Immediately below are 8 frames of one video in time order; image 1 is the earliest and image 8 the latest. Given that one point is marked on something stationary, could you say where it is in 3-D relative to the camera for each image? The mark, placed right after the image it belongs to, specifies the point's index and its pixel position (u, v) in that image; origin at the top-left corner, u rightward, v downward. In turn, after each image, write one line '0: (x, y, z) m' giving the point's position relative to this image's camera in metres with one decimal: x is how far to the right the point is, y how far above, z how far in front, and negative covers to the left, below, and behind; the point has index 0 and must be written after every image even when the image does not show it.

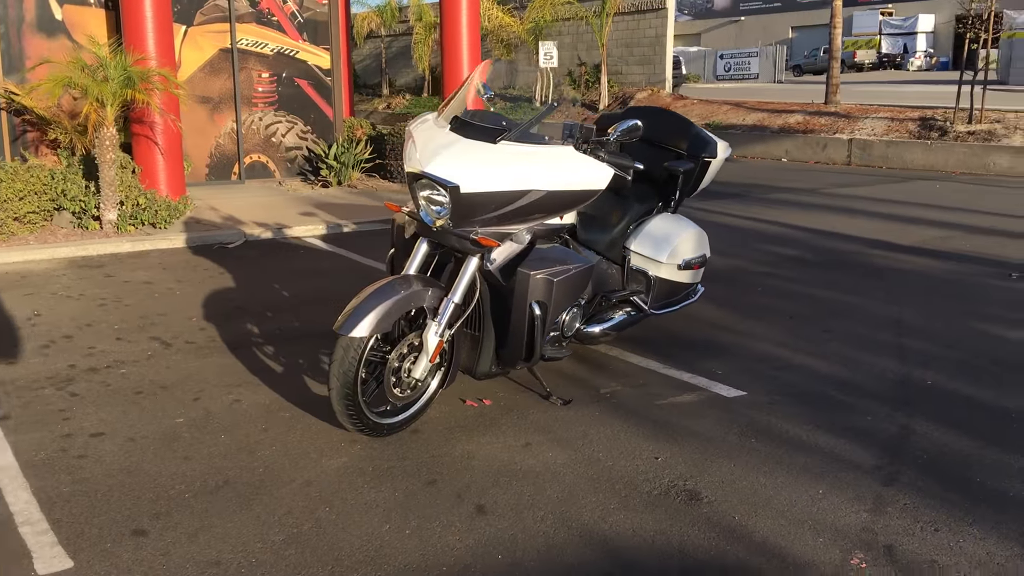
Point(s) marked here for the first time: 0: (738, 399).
0: (+1.2, -0.6, +5.2) m
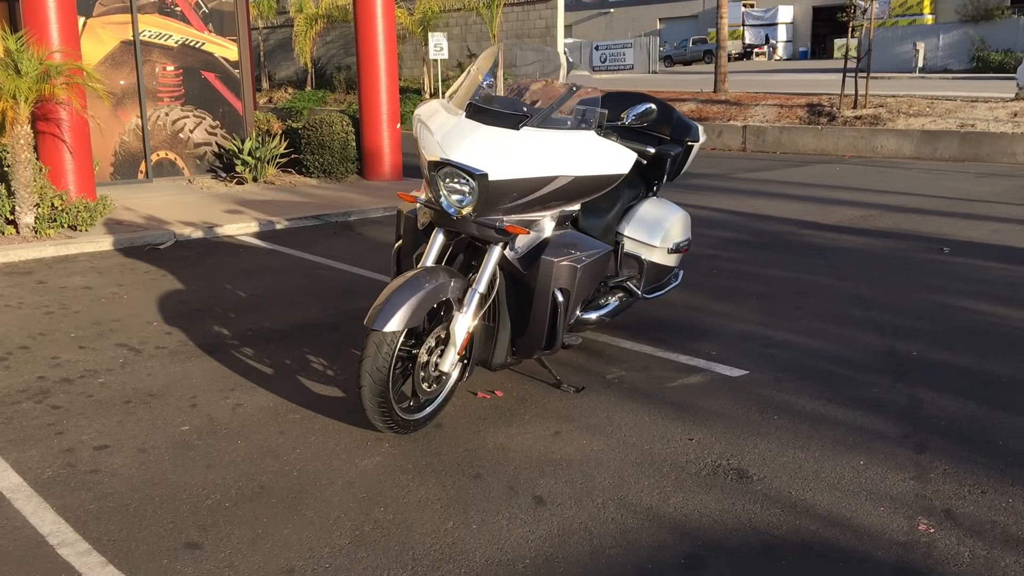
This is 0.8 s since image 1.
0: (+1.2, -0.5, +5.3) m
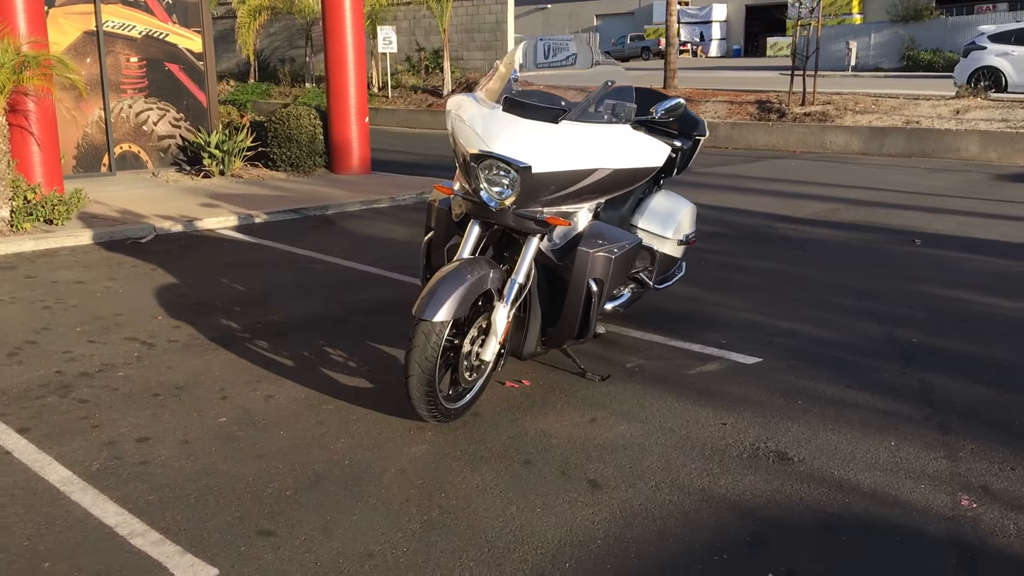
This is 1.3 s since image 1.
0: (+1.3, -0.4, +5.5) m
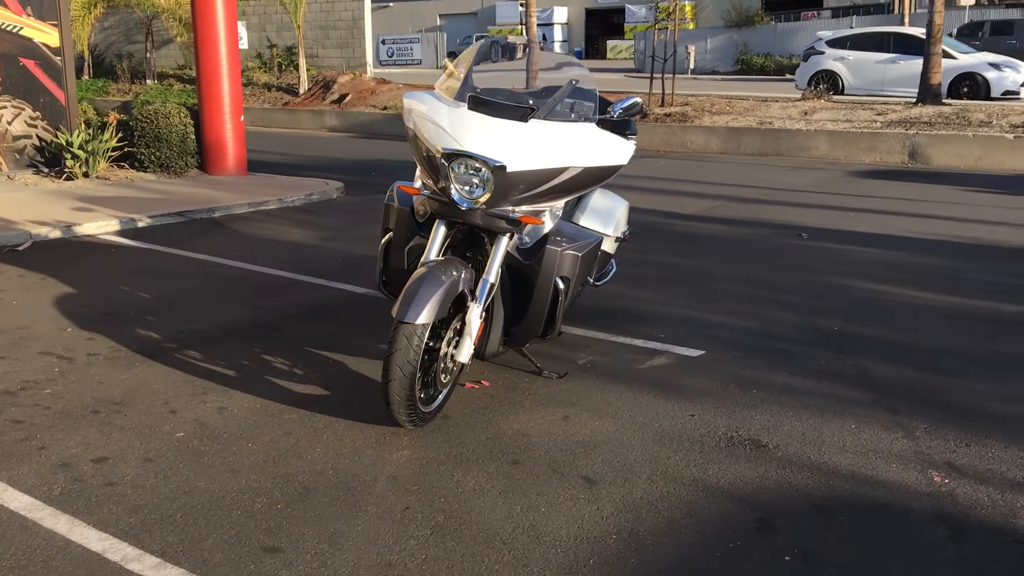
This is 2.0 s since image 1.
0: (+1.1, -0.4, +5.7) m
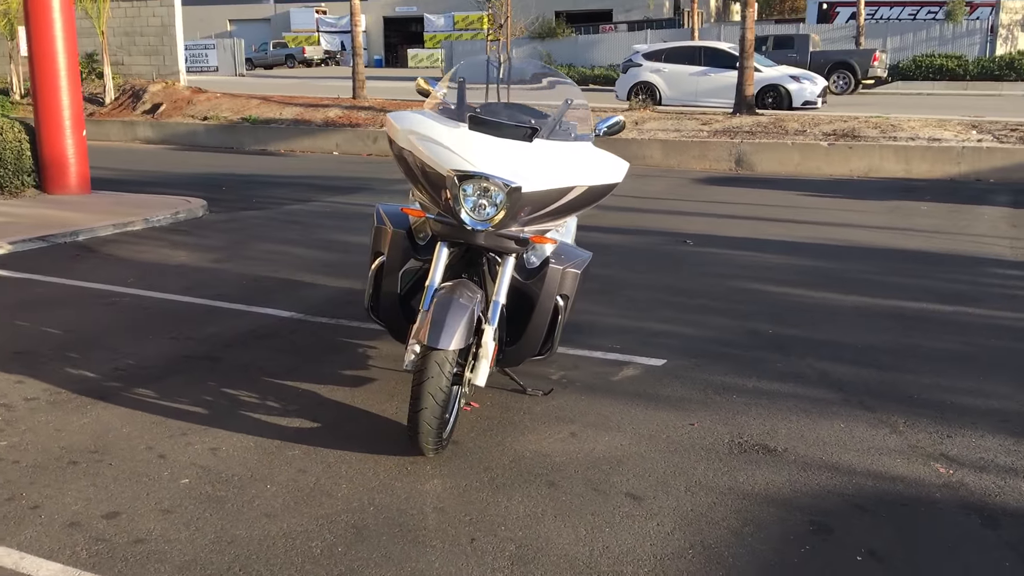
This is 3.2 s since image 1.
0: (+0.9, -0.5, +5.9) m
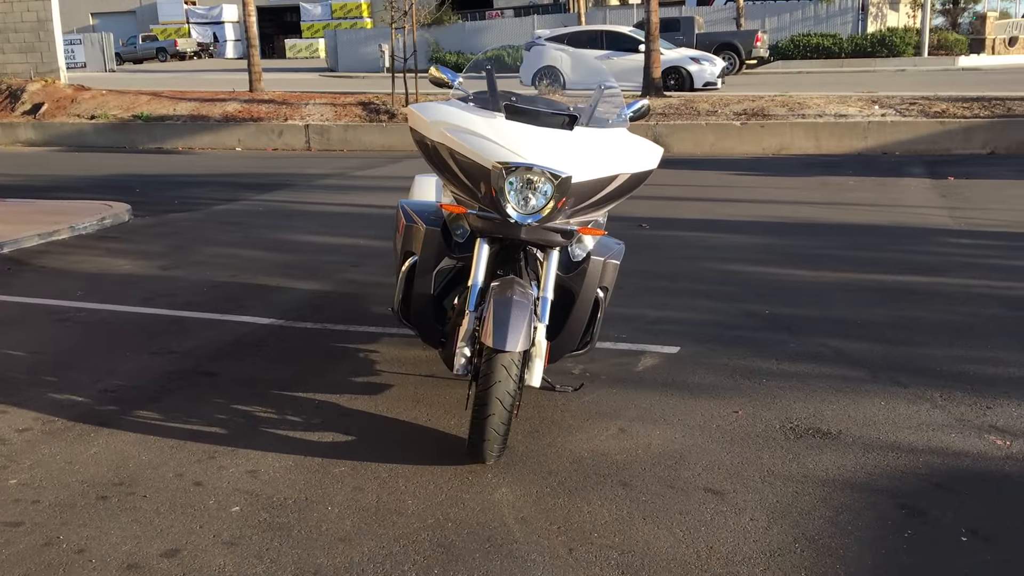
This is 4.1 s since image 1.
0: (+1.0, -0.4, +5.8) m
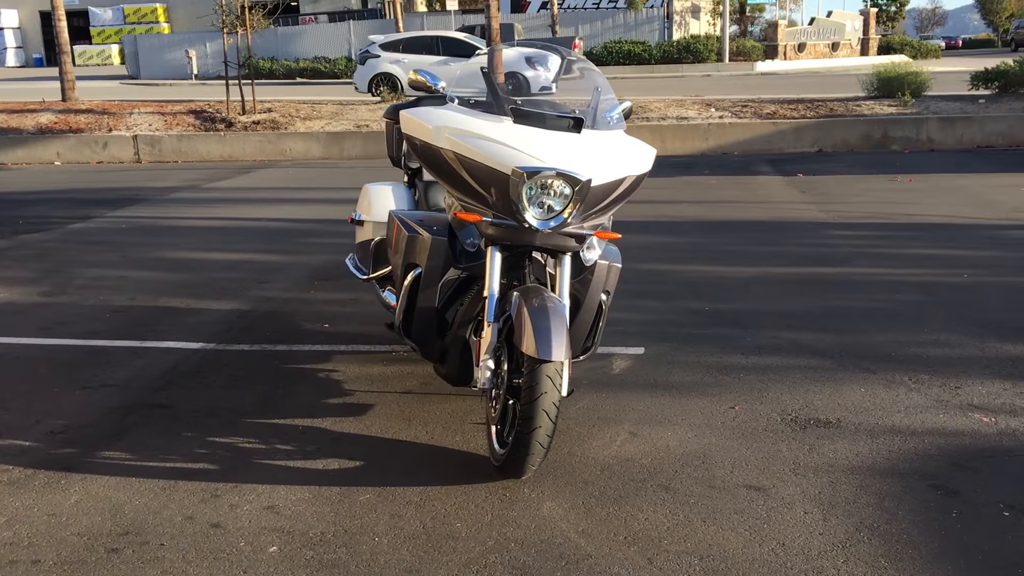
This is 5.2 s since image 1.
0: (+0.8, -0.4, +5.8) m
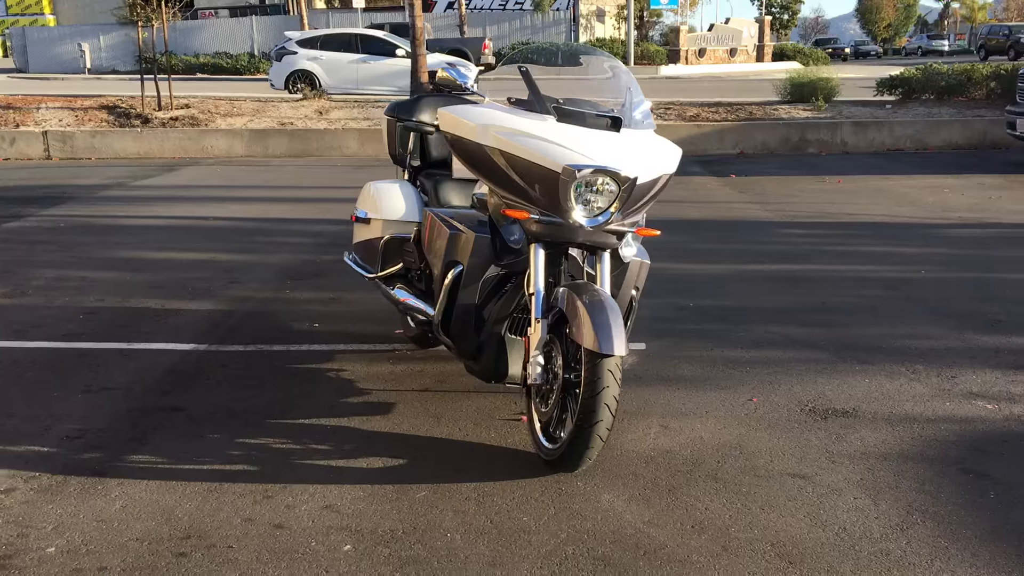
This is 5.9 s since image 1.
0: (+0.8, -0.4, +5.9) m
